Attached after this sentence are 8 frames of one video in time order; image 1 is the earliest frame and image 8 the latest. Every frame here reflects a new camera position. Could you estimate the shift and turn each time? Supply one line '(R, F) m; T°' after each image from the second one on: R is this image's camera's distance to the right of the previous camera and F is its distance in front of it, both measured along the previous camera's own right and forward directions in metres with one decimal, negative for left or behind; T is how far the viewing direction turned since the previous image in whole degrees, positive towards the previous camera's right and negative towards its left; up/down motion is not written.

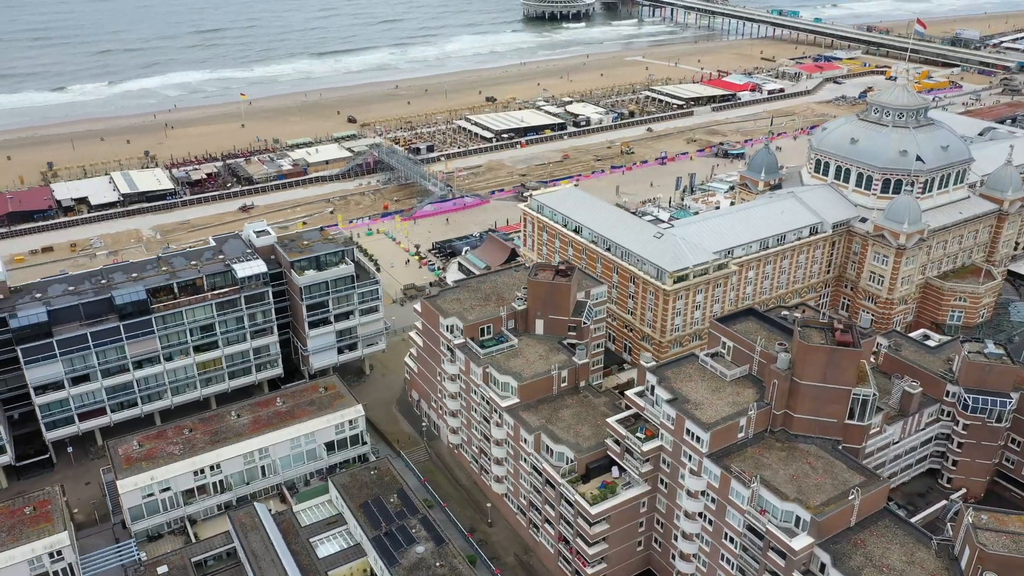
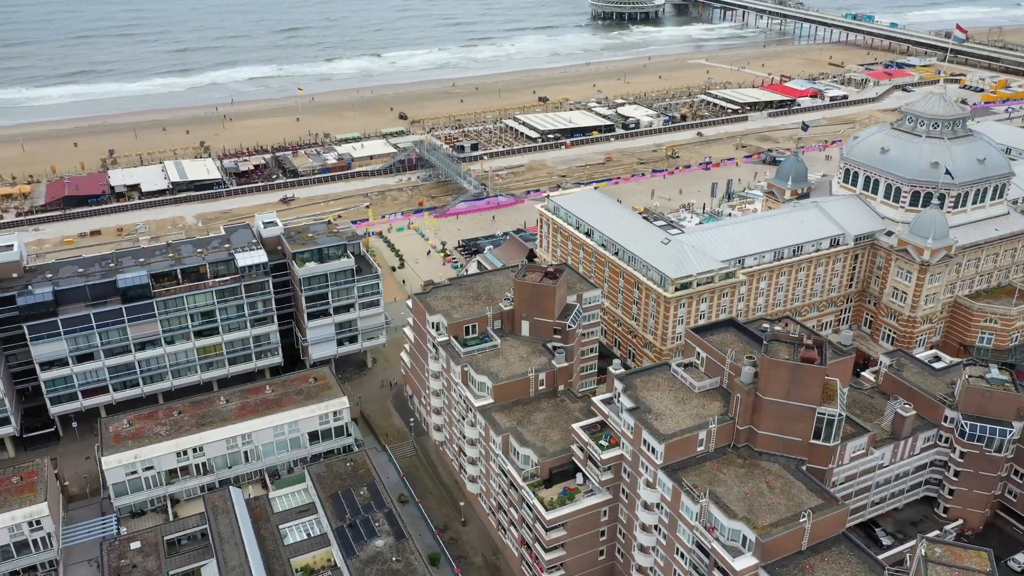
(+8.9, +0.8) m; -5°
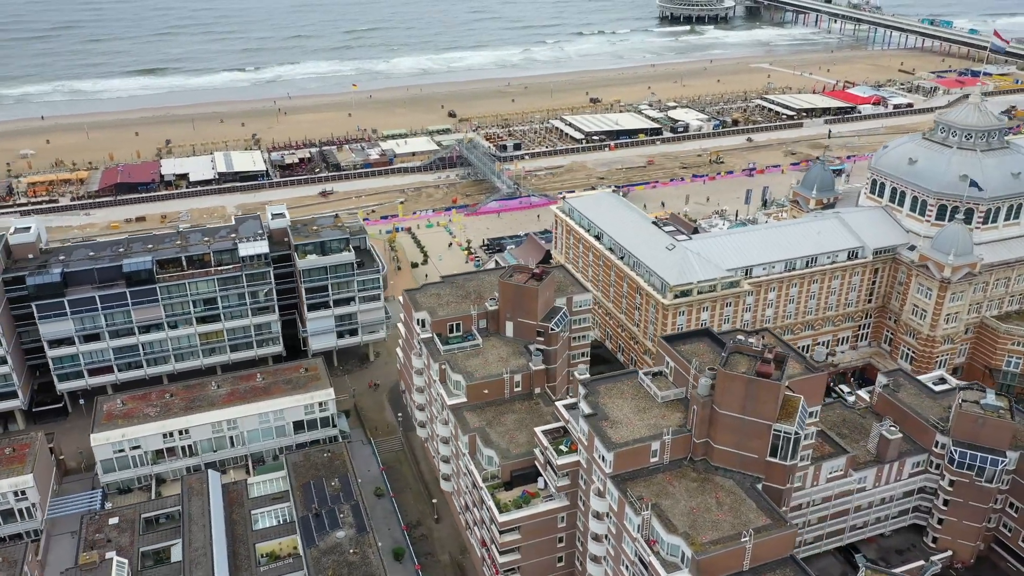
(+8.8, +0.8) m; -5°
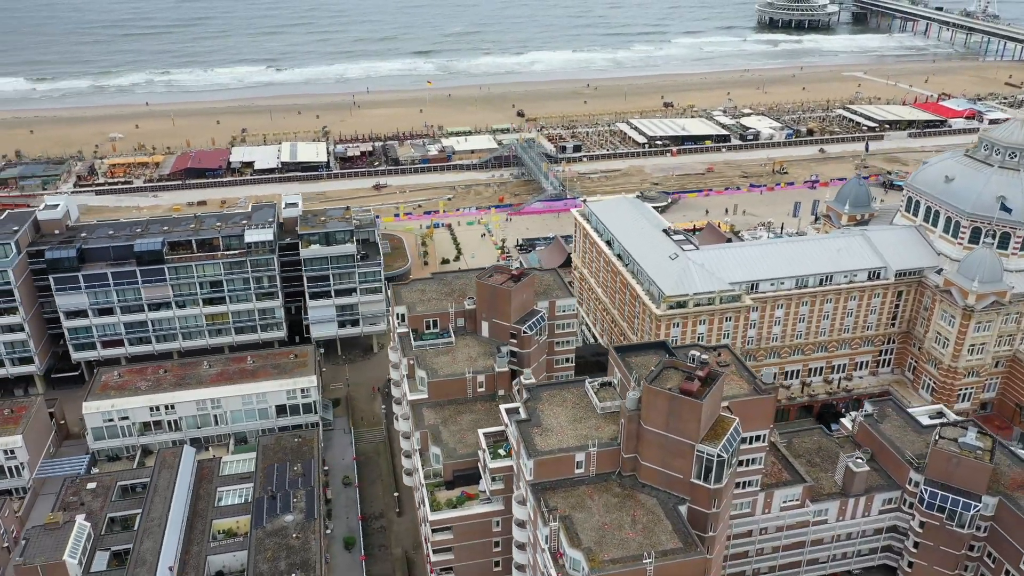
(+12.5, +1.3) m; -7°
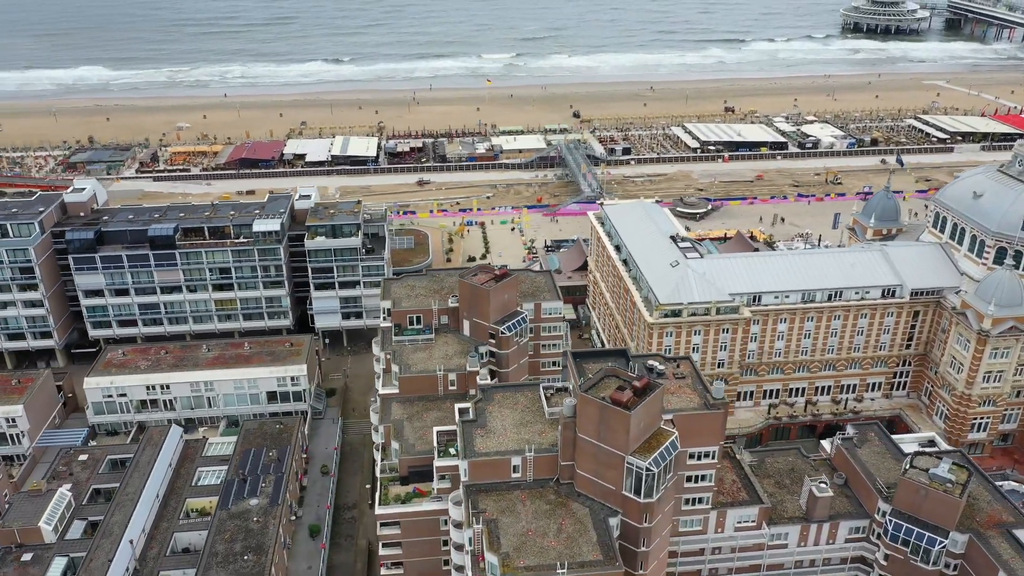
(+10.0, +0.9) m; -6°
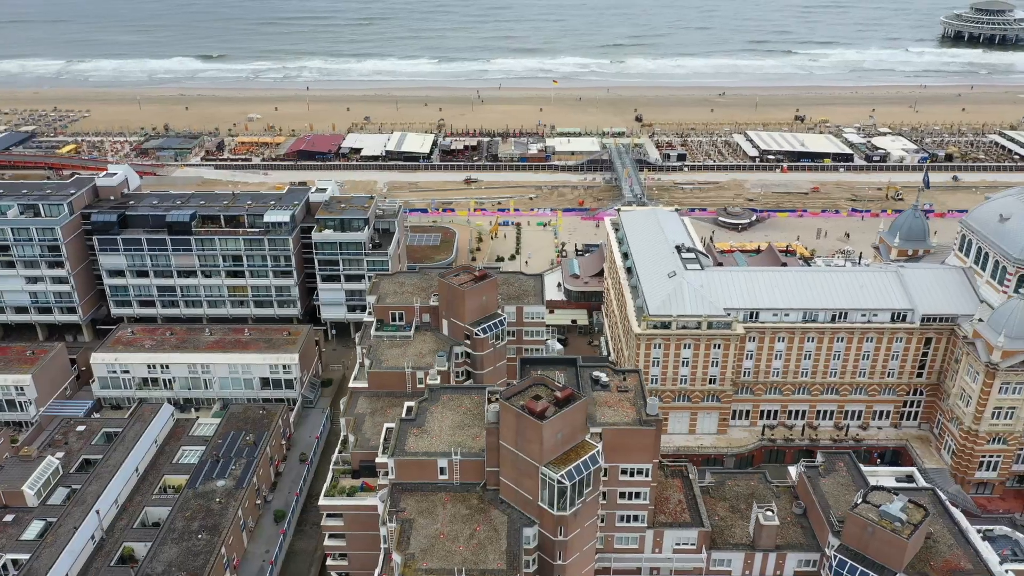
(+11.2, +1.0) m; -6°
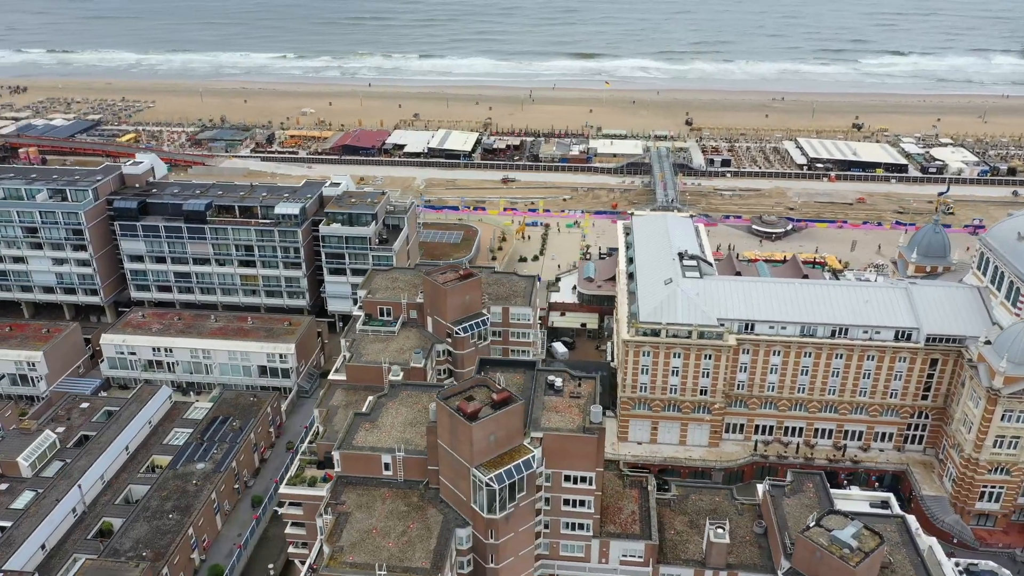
(+8.7, +0.7) m; -5°
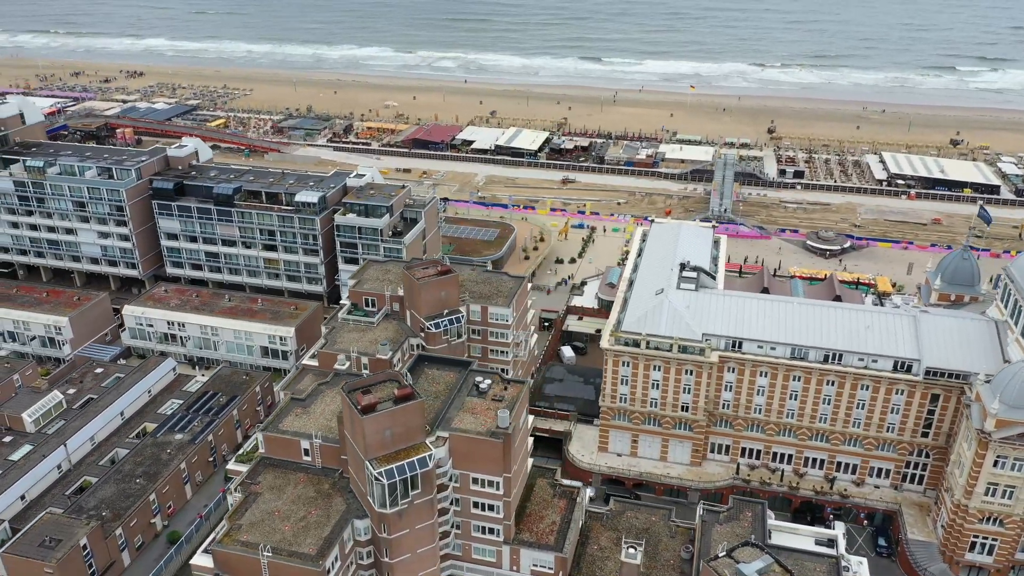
(+13.6, +1.3) m; -8°
